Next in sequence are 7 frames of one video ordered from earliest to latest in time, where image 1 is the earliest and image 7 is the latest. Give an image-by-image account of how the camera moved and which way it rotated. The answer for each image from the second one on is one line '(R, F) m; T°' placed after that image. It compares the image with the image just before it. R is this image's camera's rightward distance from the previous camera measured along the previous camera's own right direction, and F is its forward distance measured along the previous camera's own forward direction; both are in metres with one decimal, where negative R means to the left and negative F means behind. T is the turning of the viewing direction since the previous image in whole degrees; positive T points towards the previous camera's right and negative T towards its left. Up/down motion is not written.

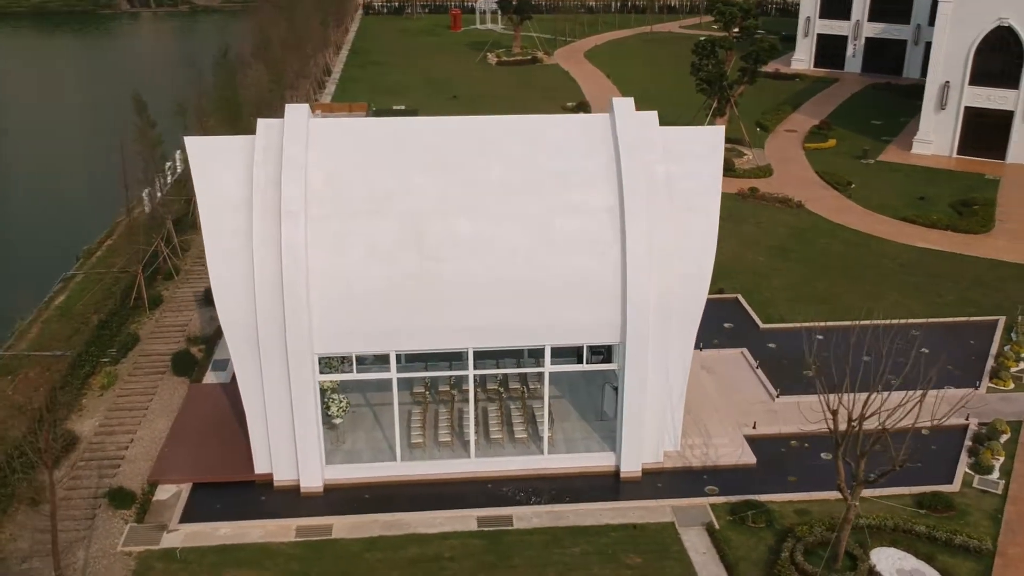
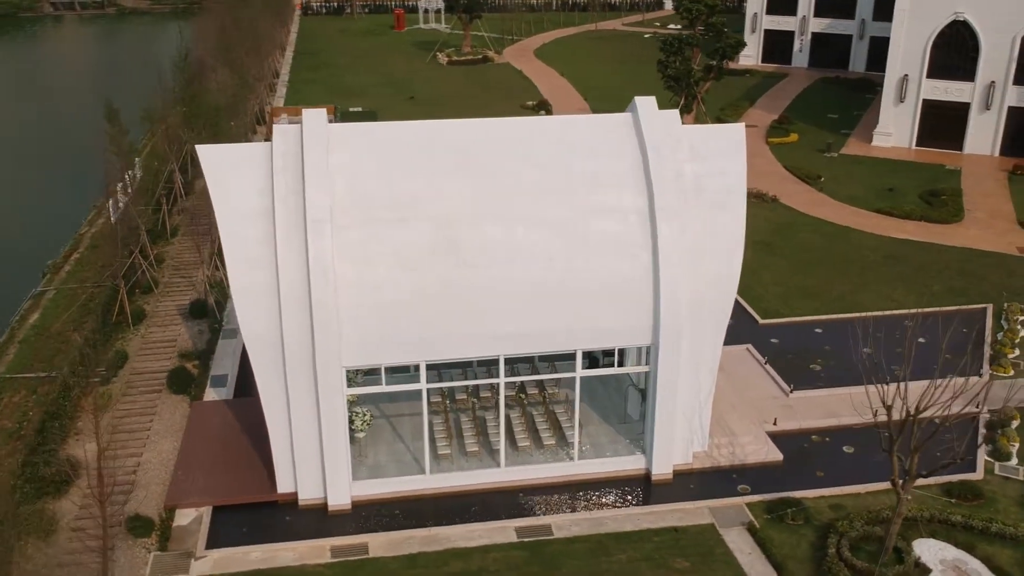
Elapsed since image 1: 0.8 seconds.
(-2.2, +0.5) m; +4°
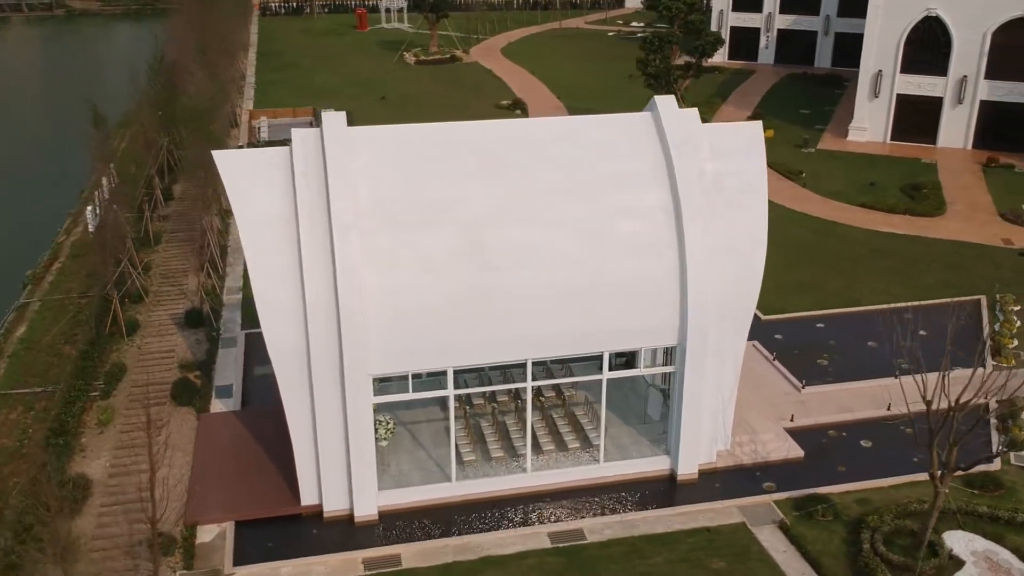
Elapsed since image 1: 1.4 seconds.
(-1.6, +0.3) m; +3°
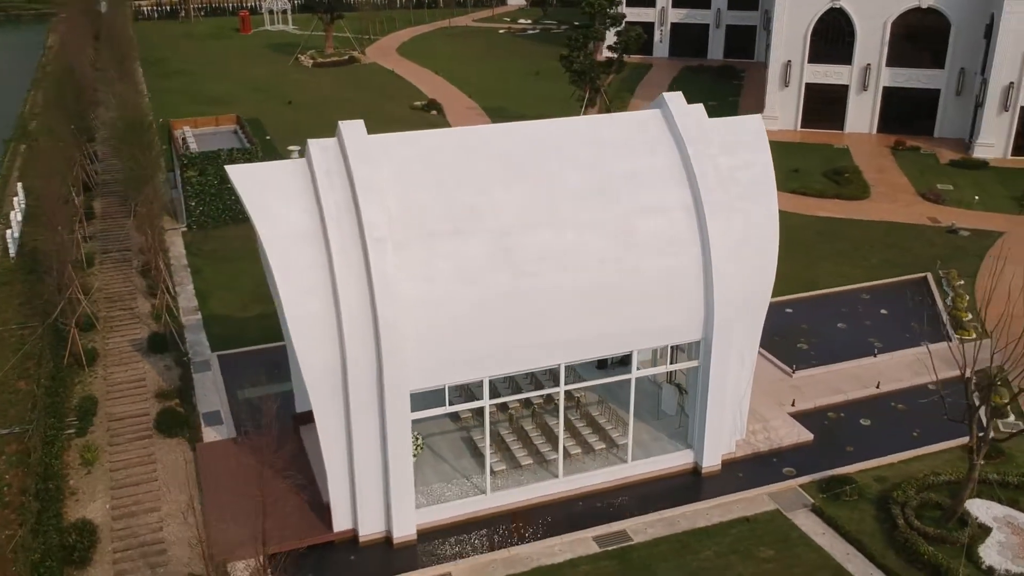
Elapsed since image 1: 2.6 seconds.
(-3.4, +0.6) m; +8°
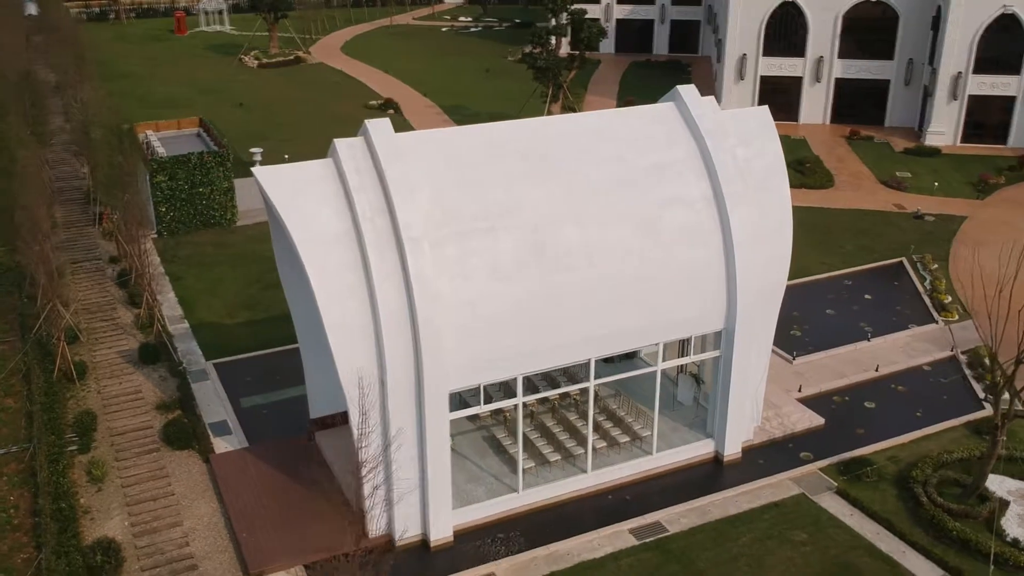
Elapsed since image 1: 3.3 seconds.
(-2.1, +0.2) m; +4°
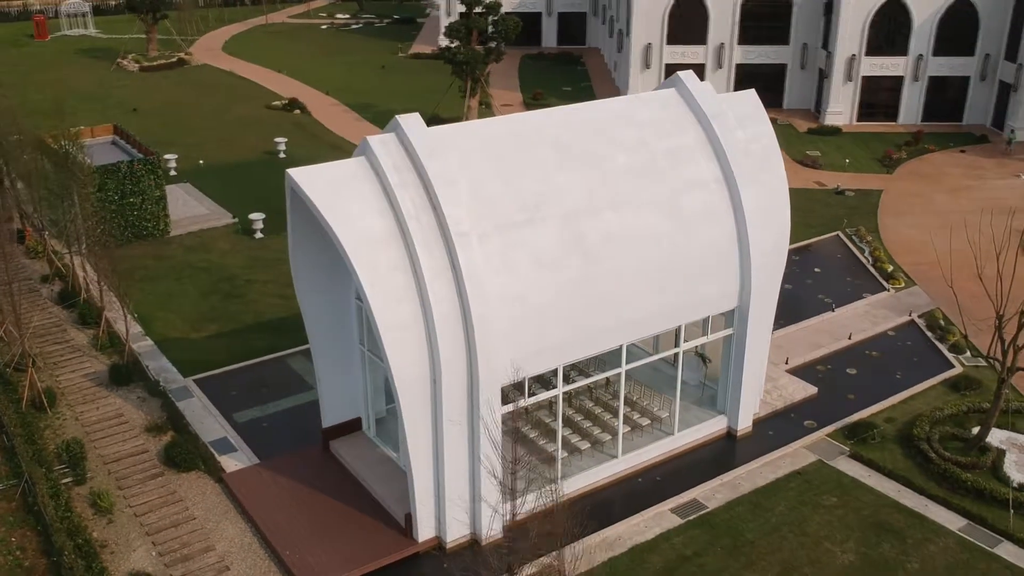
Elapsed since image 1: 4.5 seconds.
(-3.6, +0.4) m; +8°
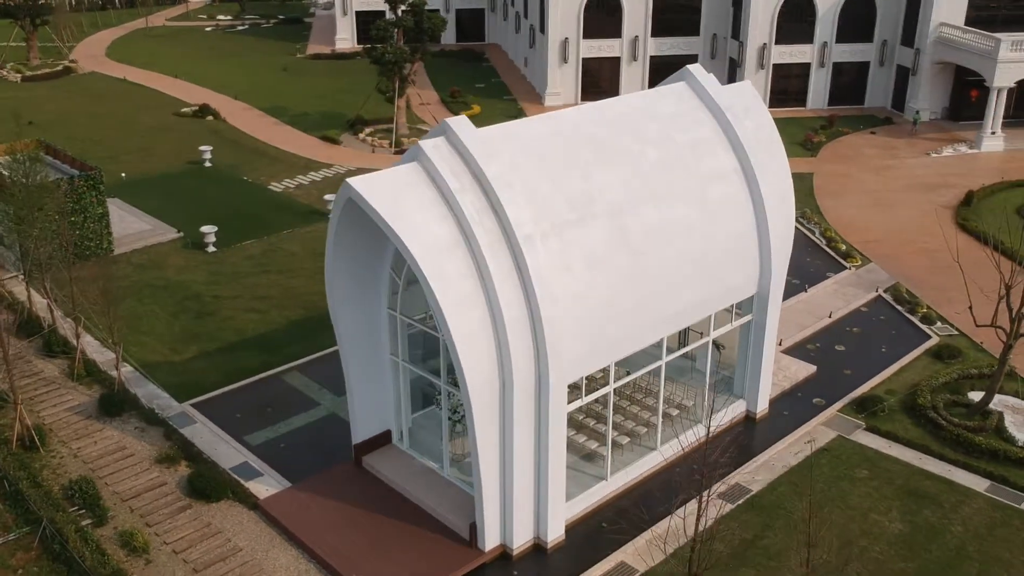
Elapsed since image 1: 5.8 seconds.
(-3.6, +0.4) m; +8°
